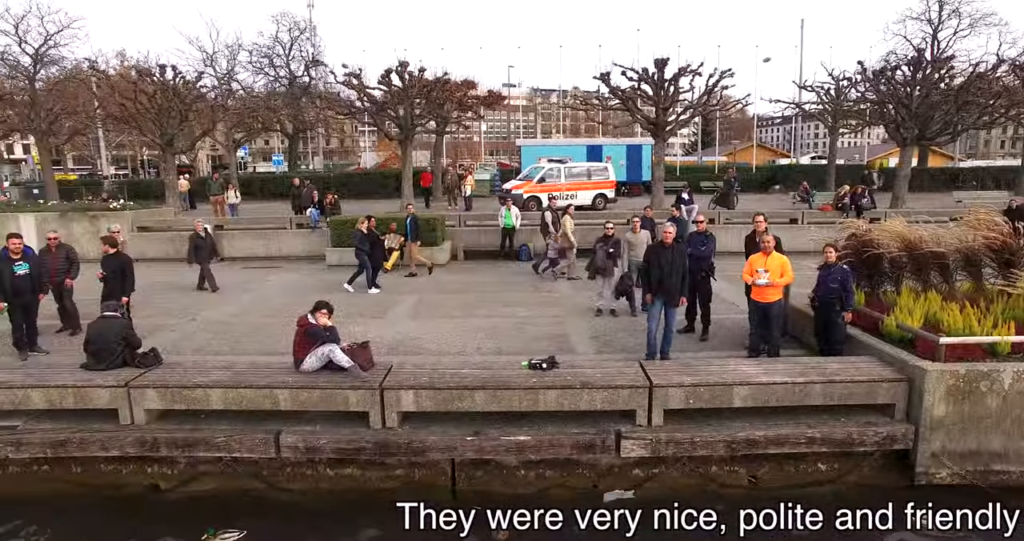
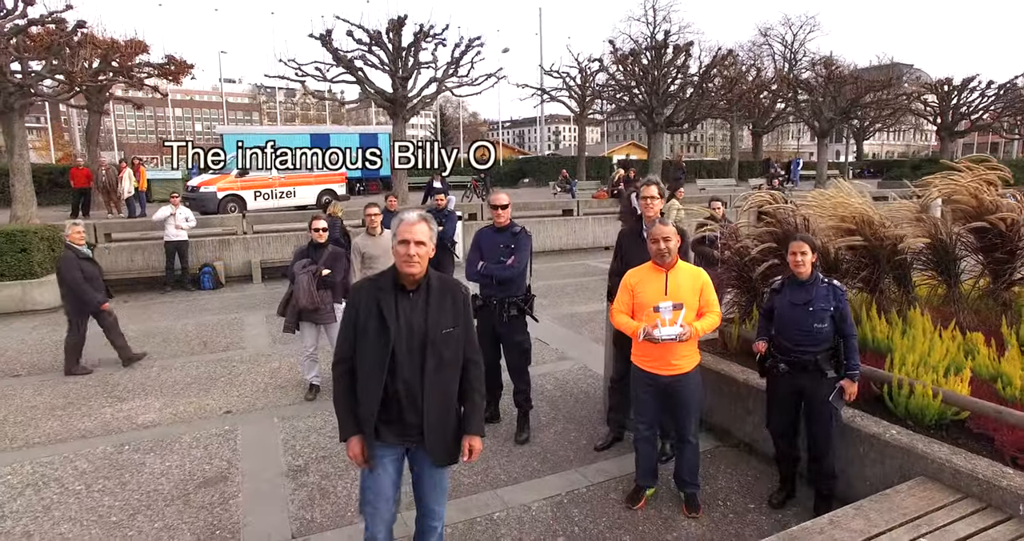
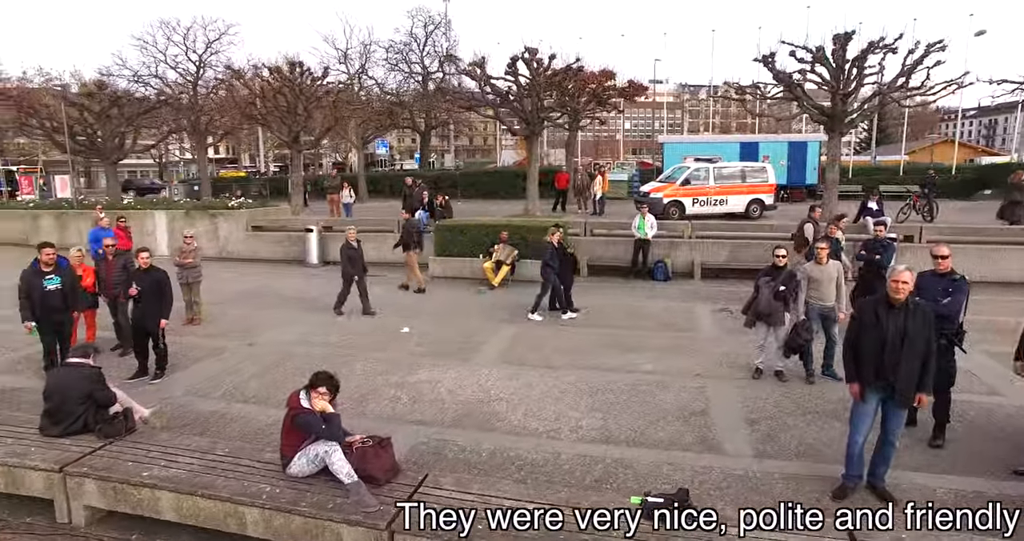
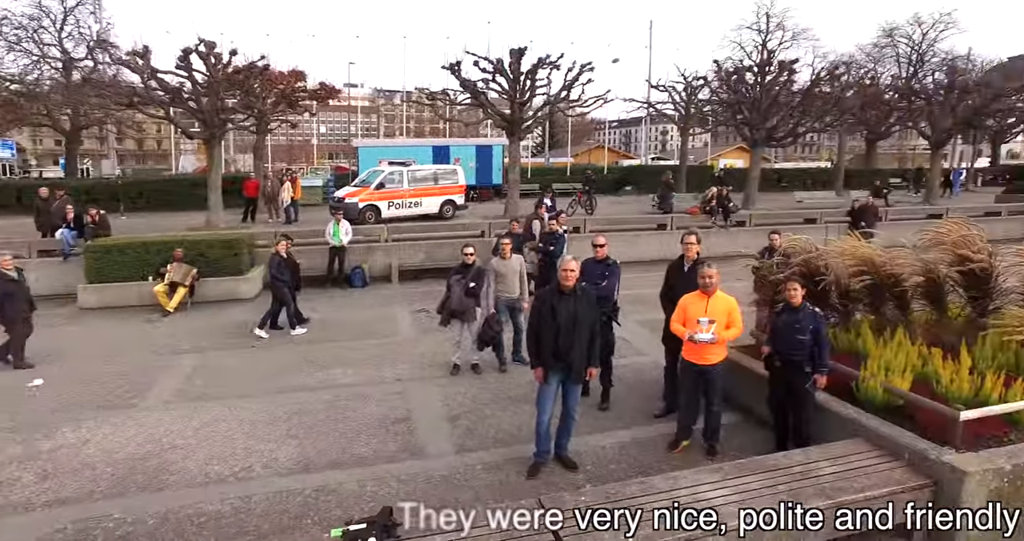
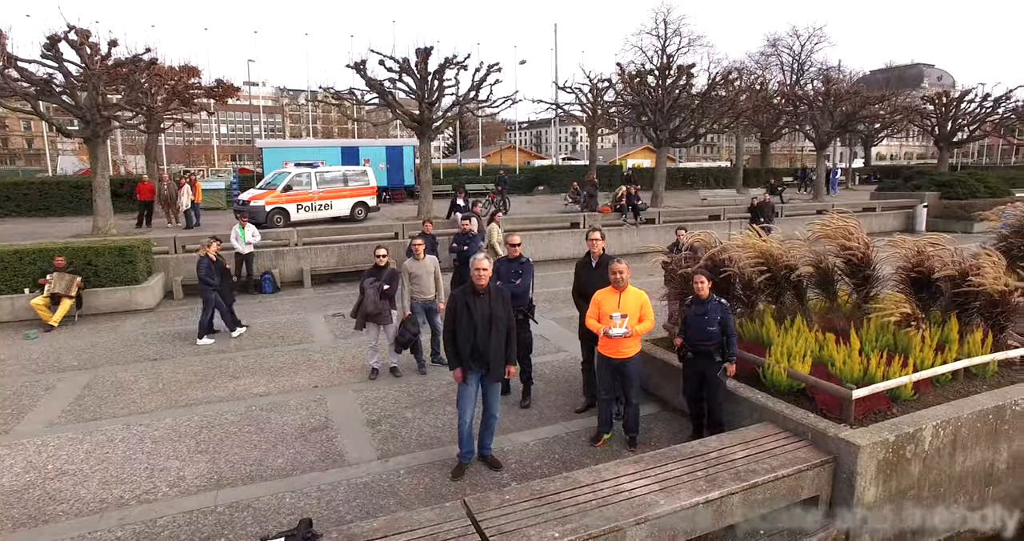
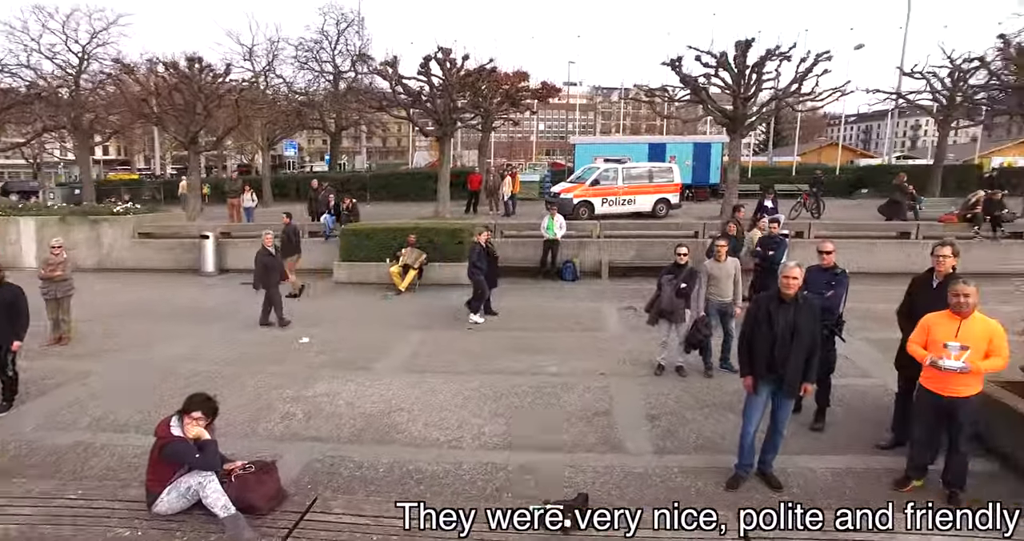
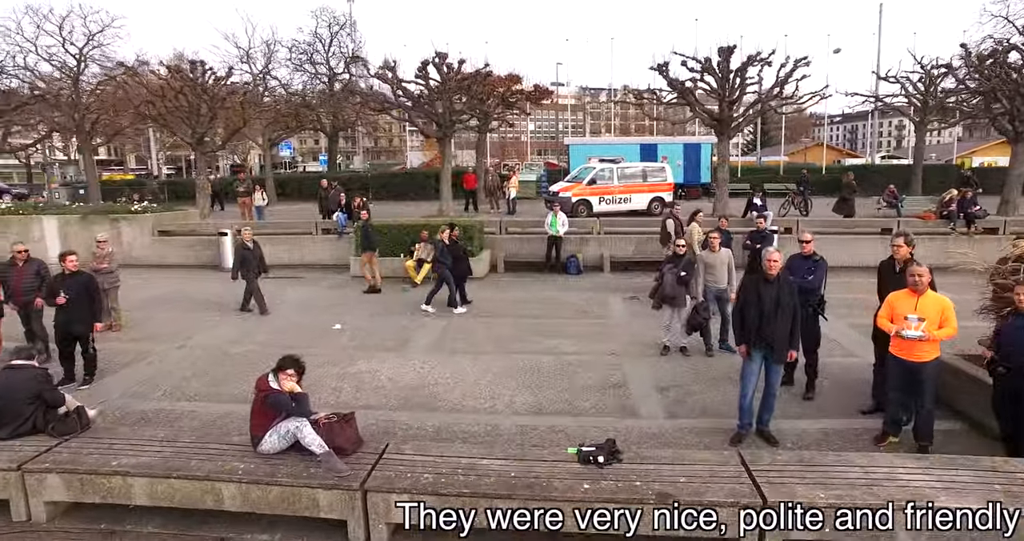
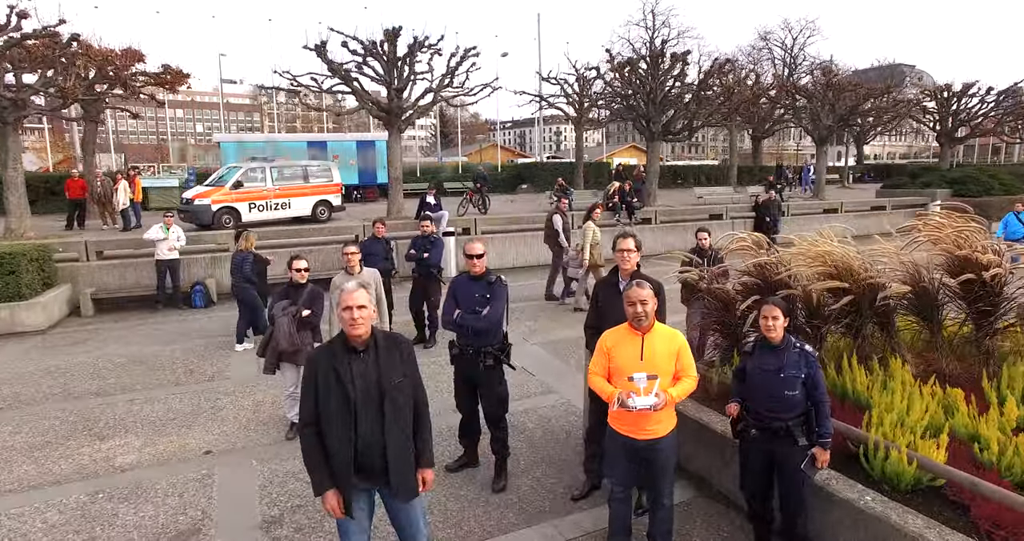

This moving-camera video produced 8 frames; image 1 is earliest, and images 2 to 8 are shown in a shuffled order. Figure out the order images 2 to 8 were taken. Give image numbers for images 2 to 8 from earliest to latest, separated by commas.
7, 3, 6, 4, 5, 8, 2
